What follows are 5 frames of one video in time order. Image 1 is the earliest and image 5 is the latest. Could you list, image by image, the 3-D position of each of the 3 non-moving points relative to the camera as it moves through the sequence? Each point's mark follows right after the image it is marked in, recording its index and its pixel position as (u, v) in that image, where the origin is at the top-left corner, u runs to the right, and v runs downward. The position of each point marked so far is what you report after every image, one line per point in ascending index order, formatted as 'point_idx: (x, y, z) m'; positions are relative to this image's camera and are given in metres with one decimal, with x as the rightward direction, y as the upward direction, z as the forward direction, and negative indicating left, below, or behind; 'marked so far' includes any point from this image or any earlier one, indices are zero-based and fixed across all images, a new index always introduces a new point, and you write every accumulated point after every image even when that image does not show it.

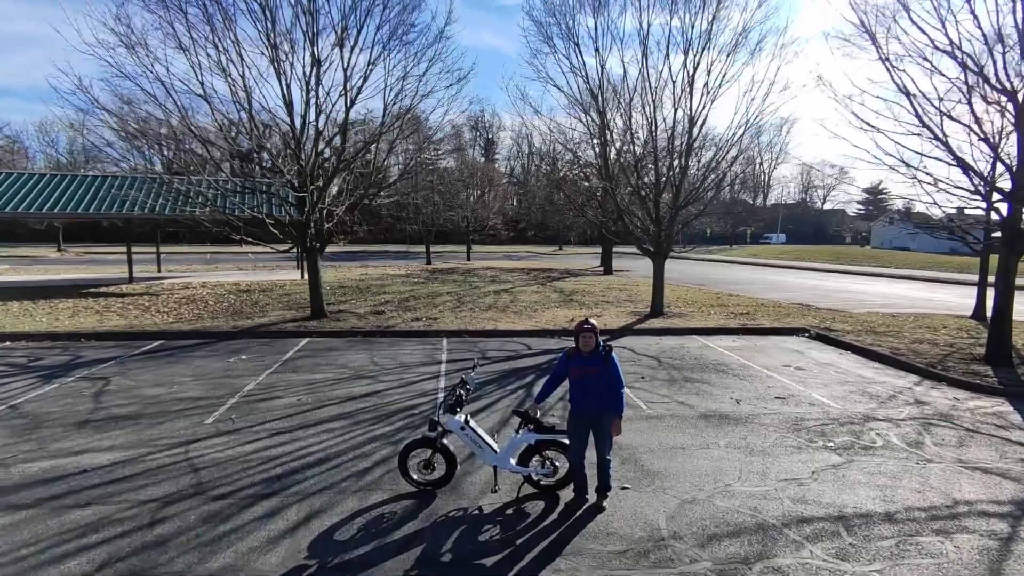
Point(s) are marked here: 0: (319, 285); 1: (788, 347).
0: (-4.7, 0.0, +13.8) m
1: (+5.7, -1.2, +11.9) m
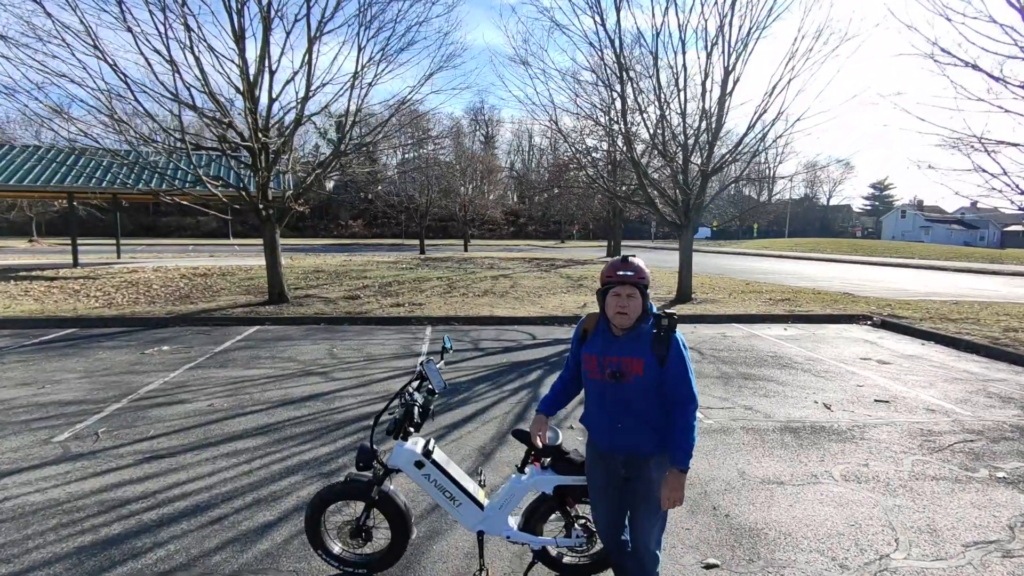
0: (-4.7, +0.4, +11.5) m
1: (+5.7, -0.8, +9.5) m
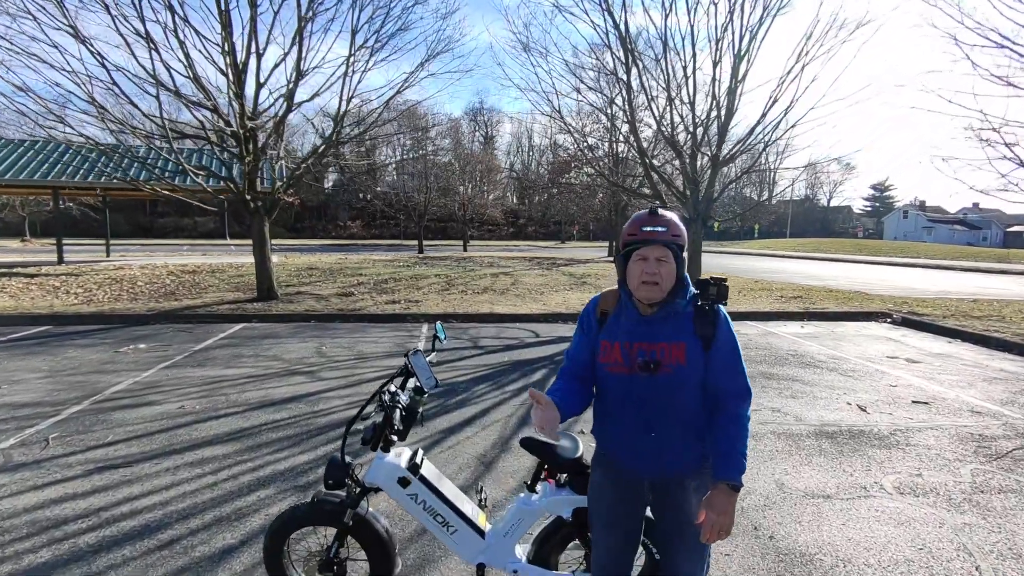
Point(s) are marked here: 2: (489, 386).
0: (-4.7, +0.5, +10.9) m
1: (+5.7, -0.7, +9.0) m
2: (-0.2, -1.0, +5.6) m
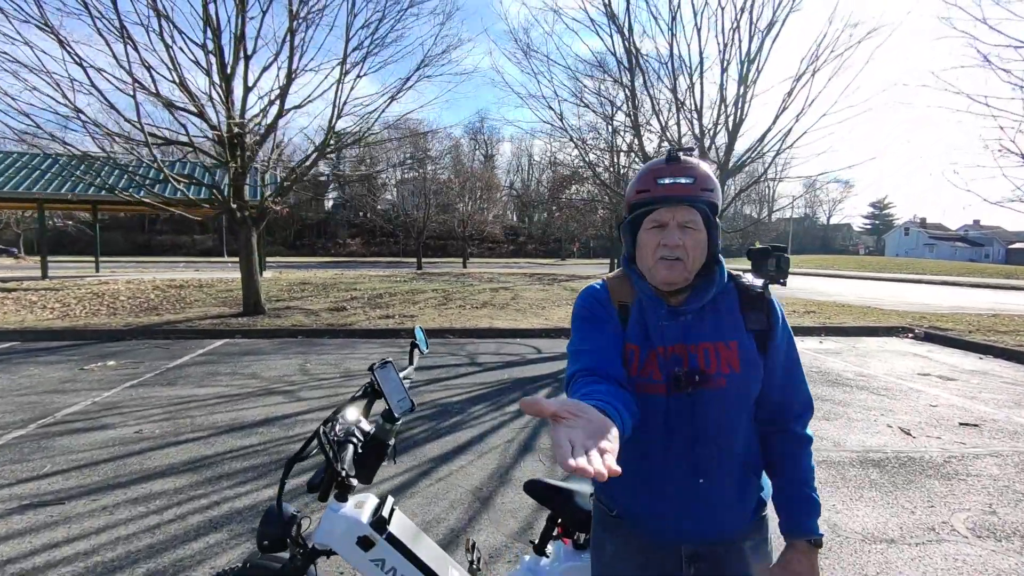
0: (-4.7, +0.2, +10.4) m
1: (+5.7, -0.9, +8.4) m
2: (-0.2, -1.0, +5.0) m
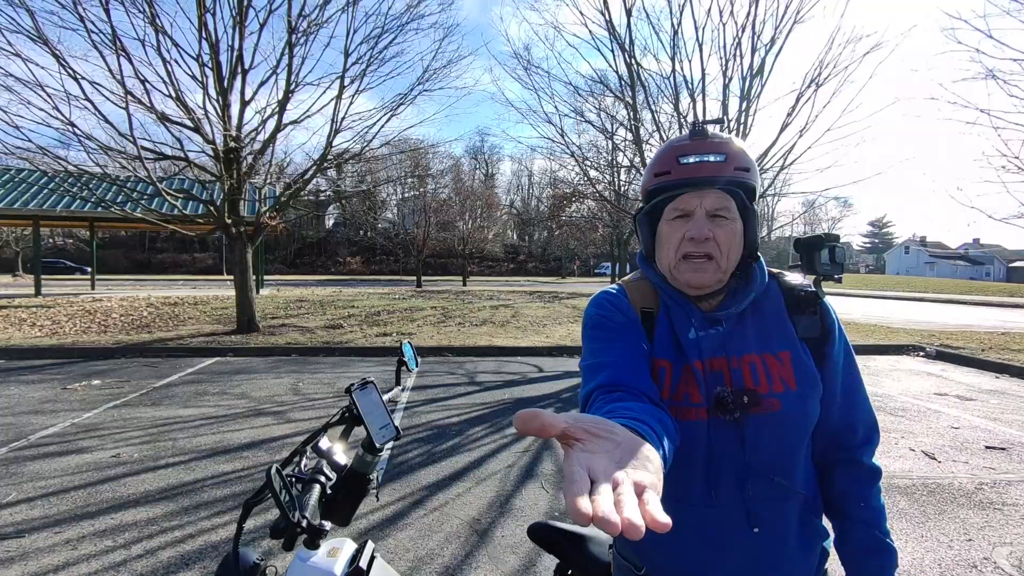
0: (-4.7, -0.1, +10.2) m
1: (+5.8, -1.2, +8.2) m
2: (-0.2, -1.2, +4.8) m
